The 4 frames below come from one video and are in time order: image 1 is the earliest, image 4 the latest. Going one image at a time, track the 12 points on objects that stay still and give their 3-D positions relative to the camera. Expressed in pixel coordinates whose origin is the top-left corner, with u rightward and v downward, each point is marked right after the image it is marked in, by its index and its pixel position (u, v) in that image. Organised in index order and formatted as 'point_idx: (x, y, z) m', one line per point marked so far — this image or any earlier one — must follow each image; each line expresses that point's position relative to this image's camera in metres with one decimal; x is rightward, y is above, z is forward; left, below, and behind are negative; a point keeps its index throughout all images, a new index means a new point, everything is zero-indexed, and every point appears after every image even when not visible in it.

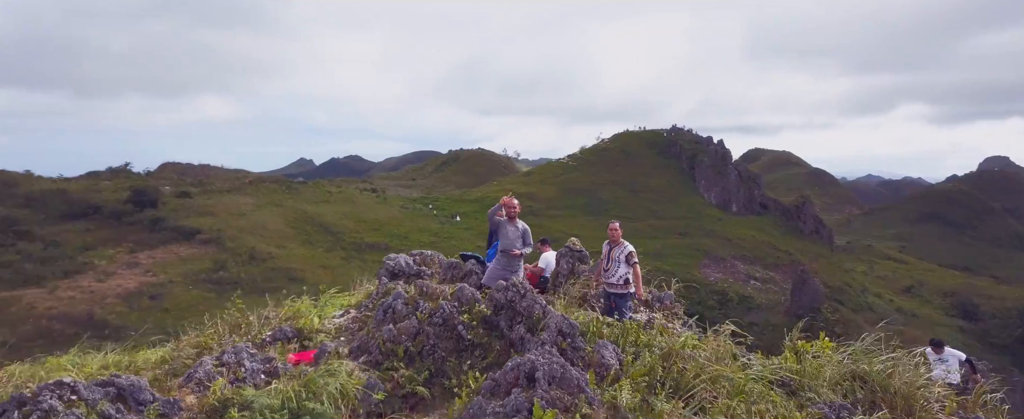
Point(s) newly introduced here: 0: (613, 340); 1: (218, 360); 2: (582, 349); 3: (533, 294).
0: (+0.9, -1.2, +4.8) m
1: (-2.5, -1.3, +4.6) m
2: (+0.6, -1.1, +4.3) m
3: (+0.2, -0.8, +4.7) m
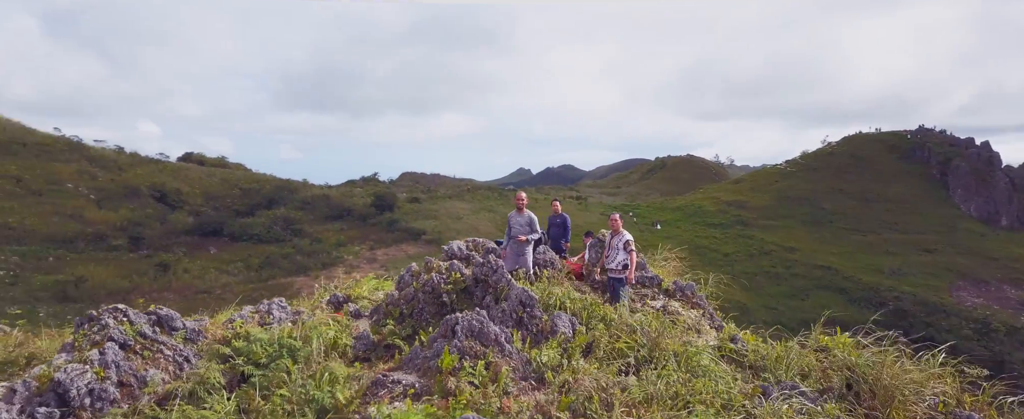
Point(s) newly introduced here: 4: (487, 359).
0: (+0.6, -1.0, +5.1) m
1: (-2.7, -1.1, +5.7) m
2: (+0.2, -0.9, +4.7) m
3: (-0.1, -0.6, +5.2) m
4: (-0.2, -1.0, +3.7) m
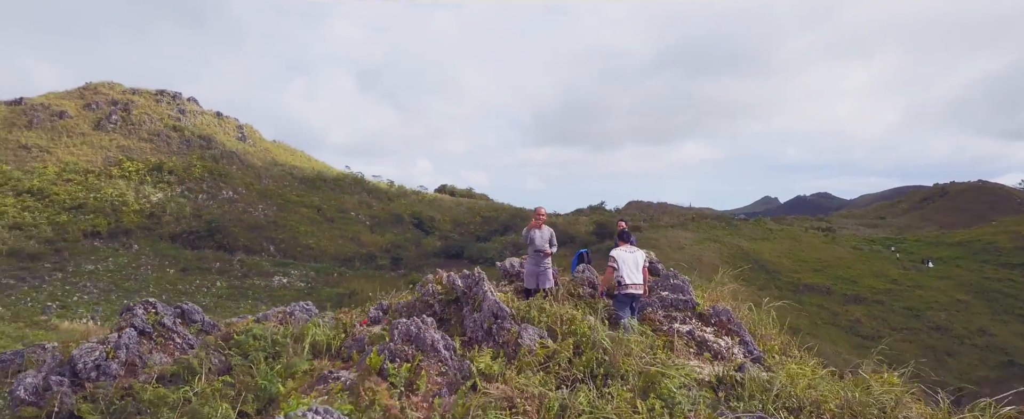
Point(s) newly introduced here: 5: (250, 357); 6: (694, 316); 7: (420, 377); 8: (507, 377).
0: (+0.4, -1.1, +4.9) m
1: (-2.7, -1.2, +6.3) m
2: (0.0, -1.0, +4.6) m
3: (-0.3, -0.7, +5.2) m
4: (-0.7, -1.1, +3.8) m
5: (-2.2, -1.3, +4.5) m
6: (+2.3, -1.3, +6.7) m
7: (-0.6, -1.2, +3.6) m
8: (0.0, -1.2, +3.8) m
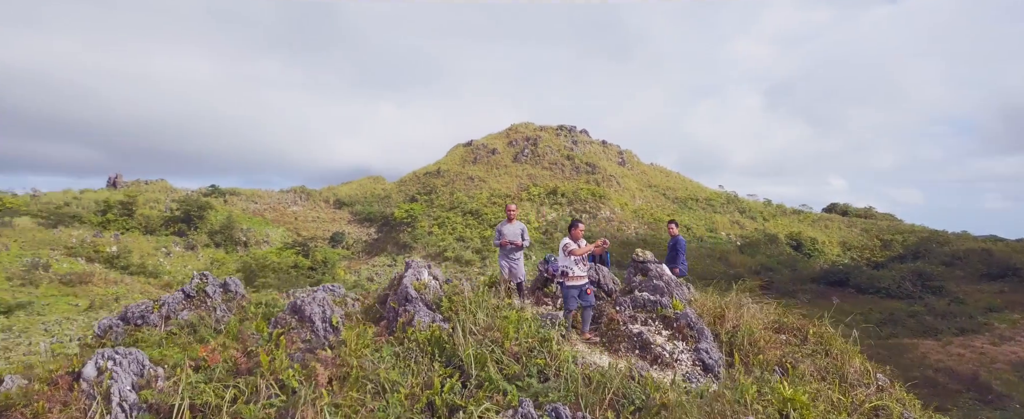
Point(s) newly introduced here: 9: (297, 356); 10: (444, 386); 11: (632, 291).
0: (-0.6, -1.1, +5.5) m
1: (-2.9, -1.2, +7.9) m
2: (-1.1, -1.0, +5.4) m
3: (-1.1, -0.7, +6.0) m
4: (-2.1, -1.1, +4.8) m
5: (-3.2, -1.3, +6.1) m
6: (+1.8, -1.3, +6.4) m
7: (-2.0, -1.2, +4.7) m
8: (-1.4, -1.2, +4.6) m
9: (-1.8, -1.2, +4.4) m
10: (-0.5, -1.4, +4.1) m
11: (+1.6, -1.1, +6.9) m
